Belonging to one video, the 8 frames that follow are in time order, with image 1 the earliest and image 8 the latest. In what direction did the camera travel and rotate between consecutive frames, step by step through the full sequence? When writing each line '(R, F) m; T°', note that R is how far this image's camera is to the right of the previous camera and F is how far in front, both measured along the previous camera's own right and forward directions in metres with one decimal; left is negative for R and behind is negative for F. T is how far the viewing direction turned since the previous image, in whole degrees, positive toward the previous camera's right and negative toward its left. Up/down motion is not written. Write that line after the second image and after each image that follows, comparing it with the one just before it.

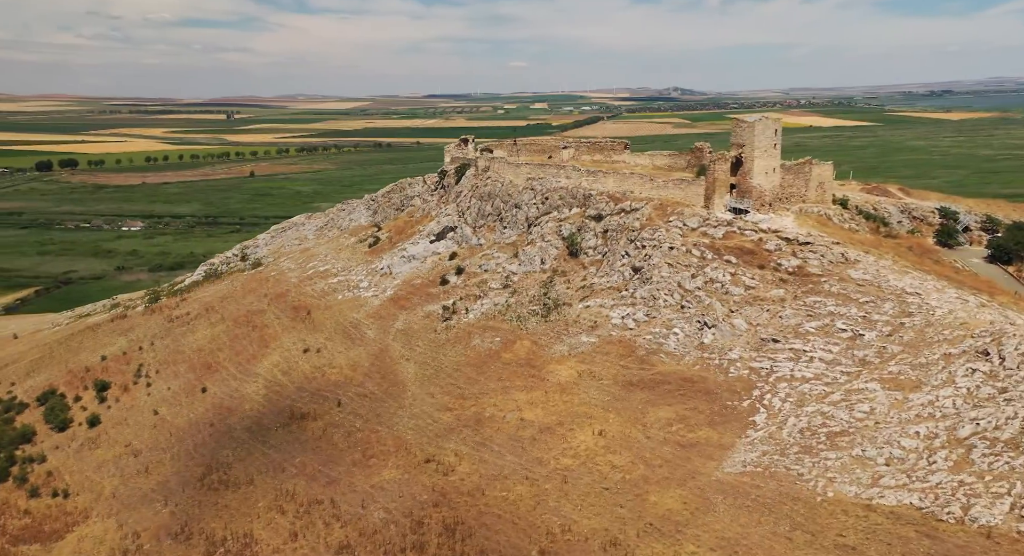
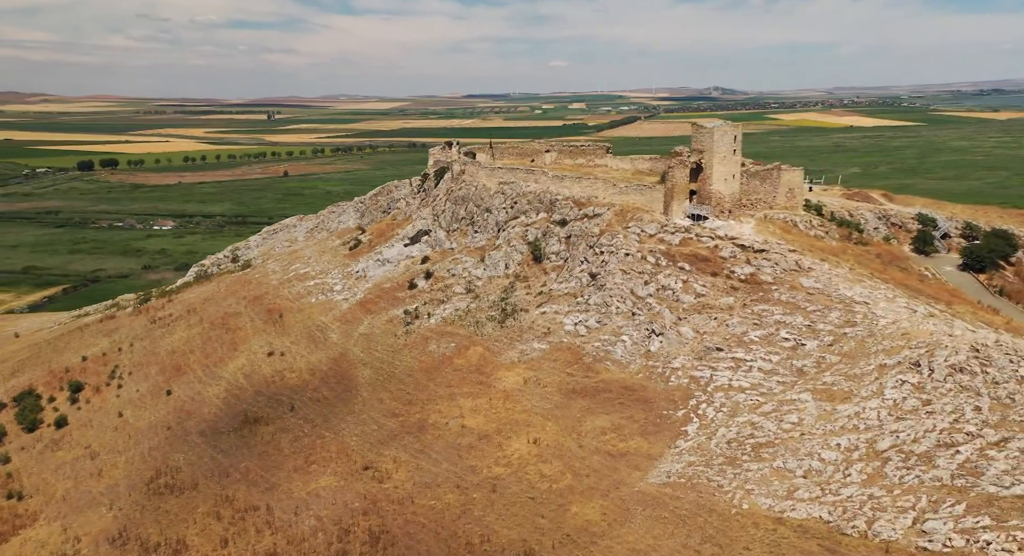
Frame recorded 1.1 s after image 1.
(+1.9, 0.0) m; 0°
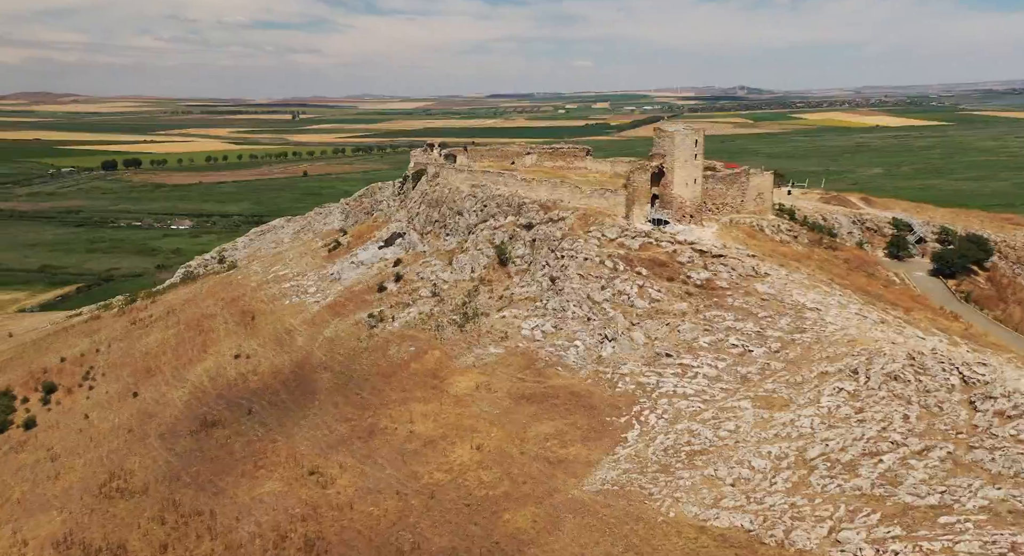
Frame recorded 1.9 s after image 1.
(+1.5, 0.0) m; 0°
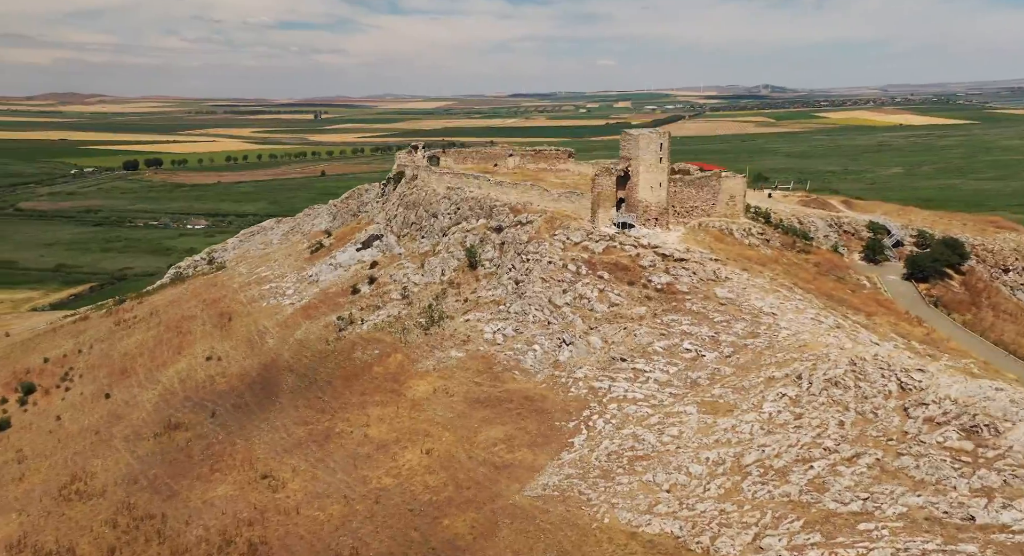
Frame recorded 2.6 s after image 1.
(+1.4, -0.1) m; 0°
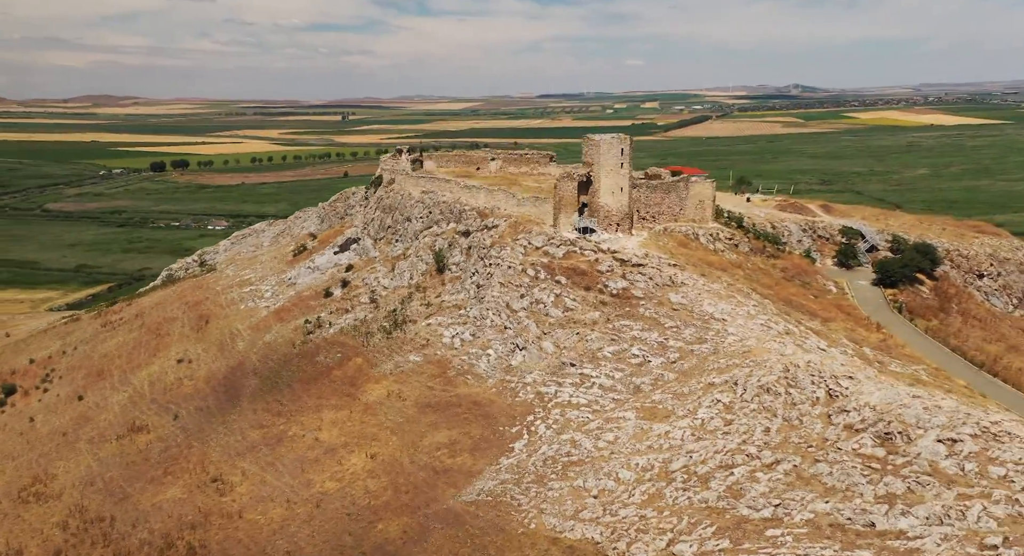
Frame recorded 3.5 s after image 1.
(+1.6, -0.2) m; 0°
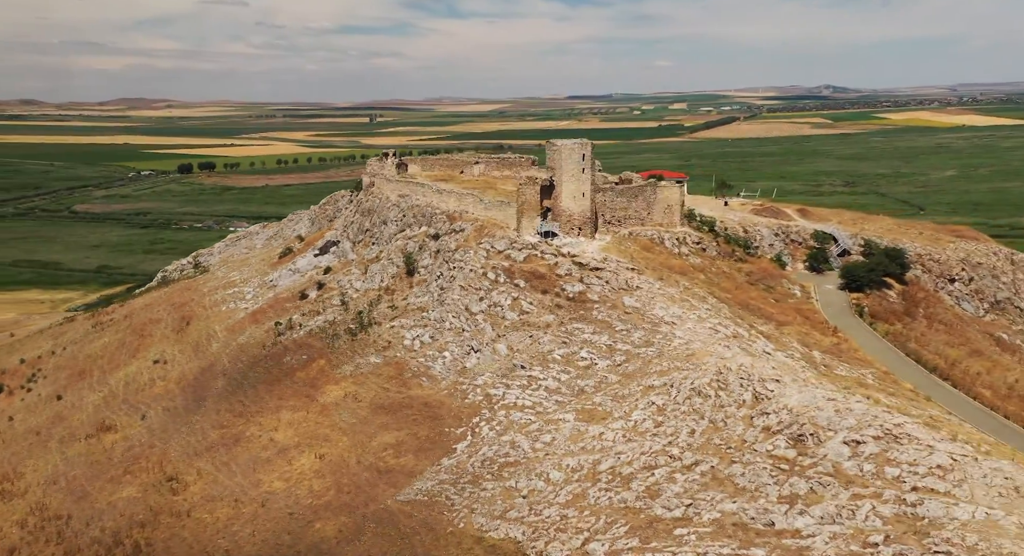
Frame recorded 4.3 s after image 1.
(+1.7, -0.4) m; 0°
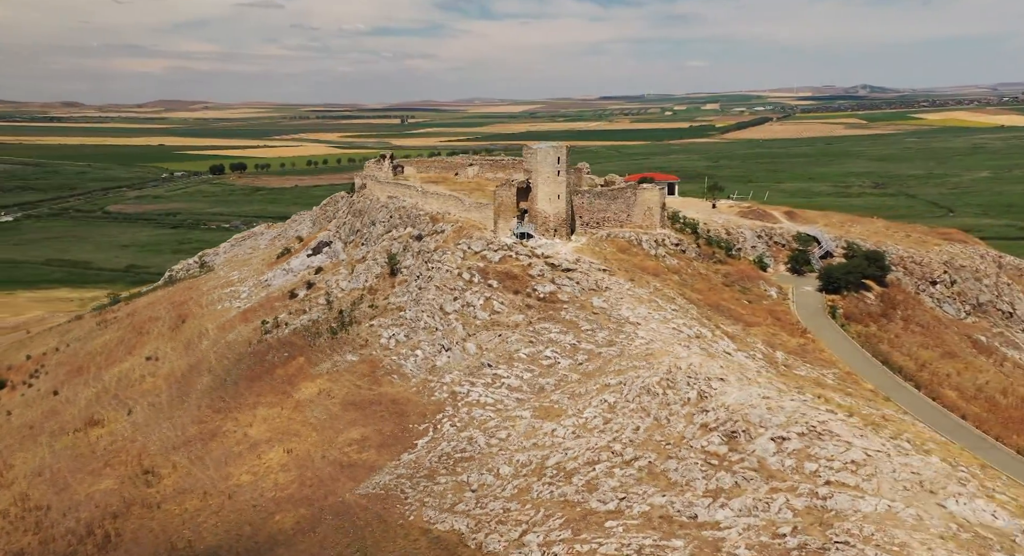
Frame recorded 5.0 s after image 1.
(+1.4, -0.5) m; -1°
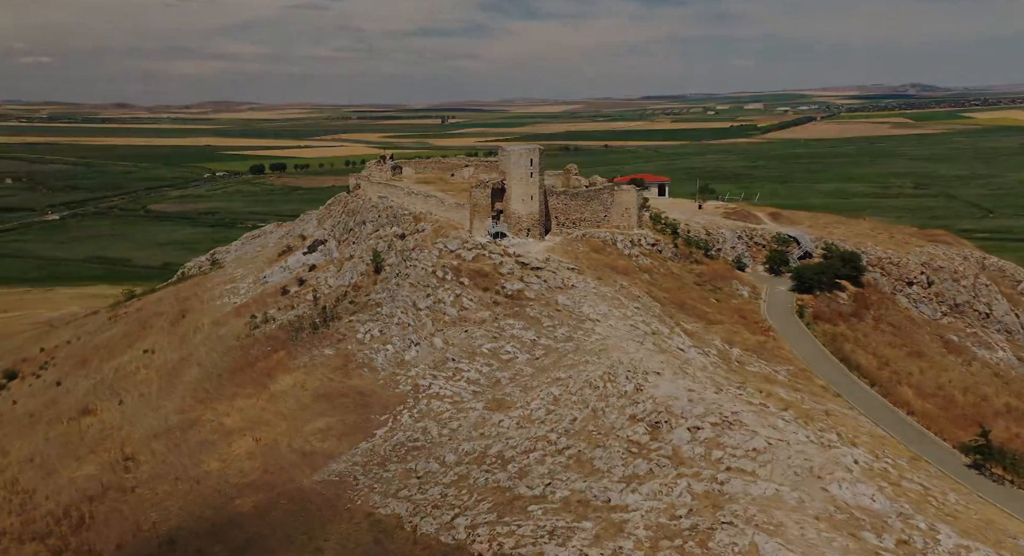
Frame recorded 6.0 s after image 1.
(+1.8, -0.8) m; -1°
